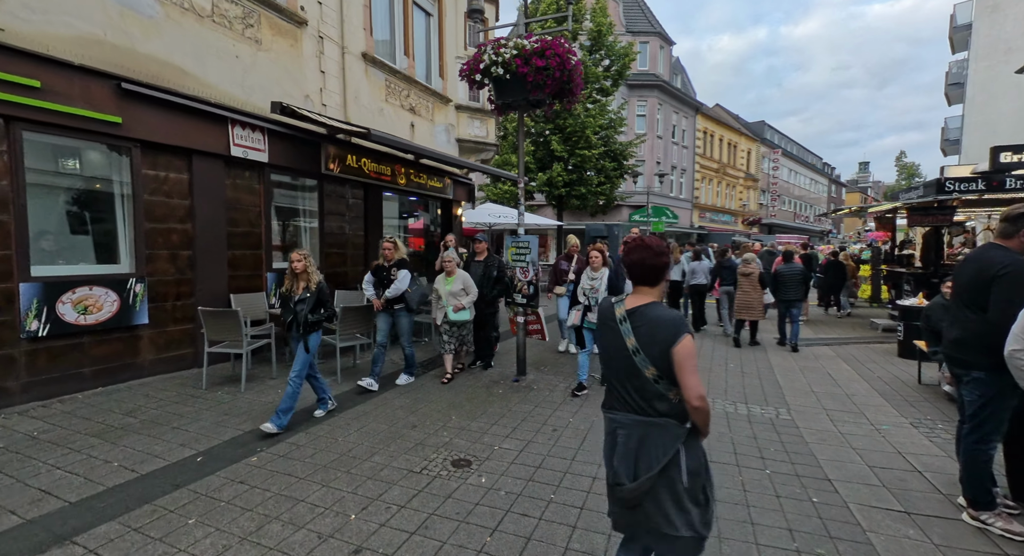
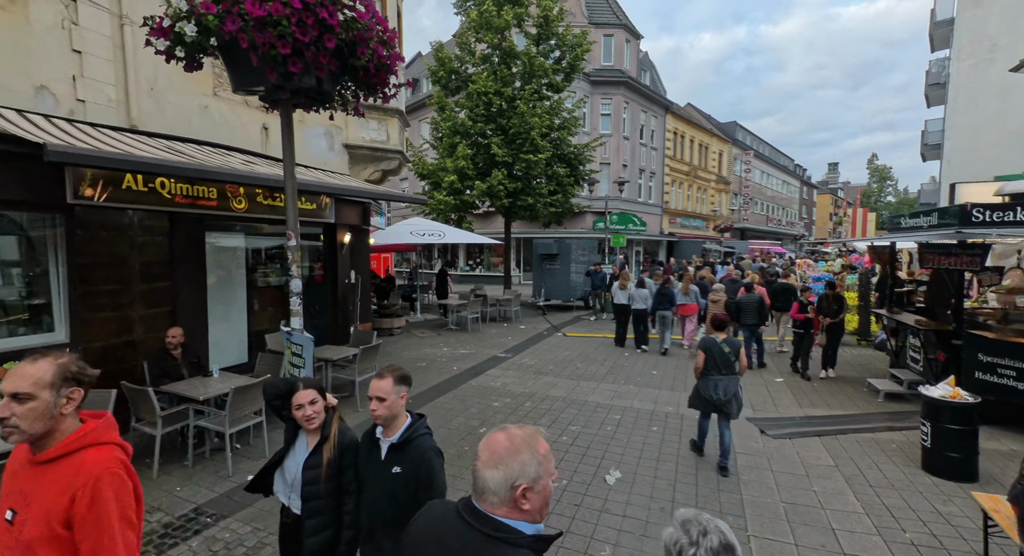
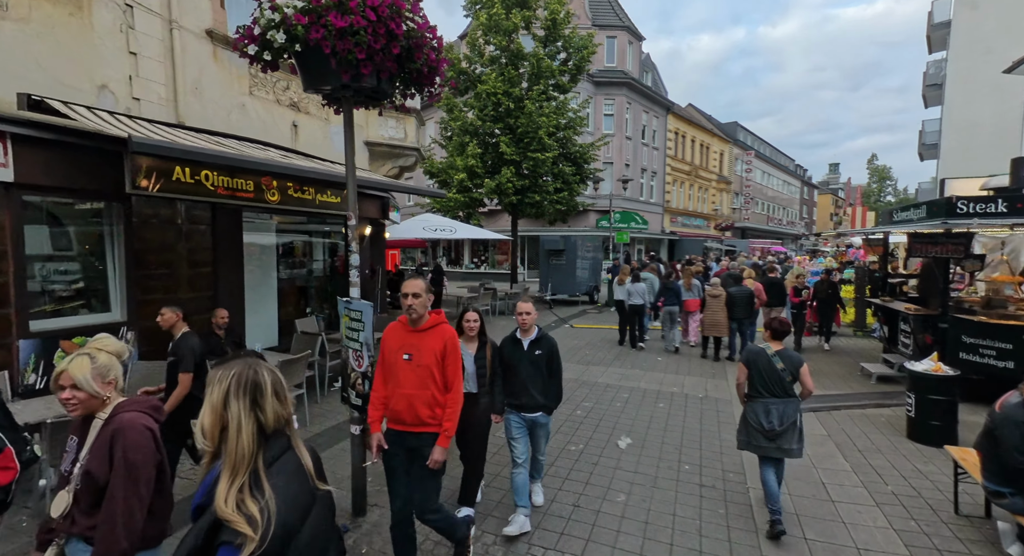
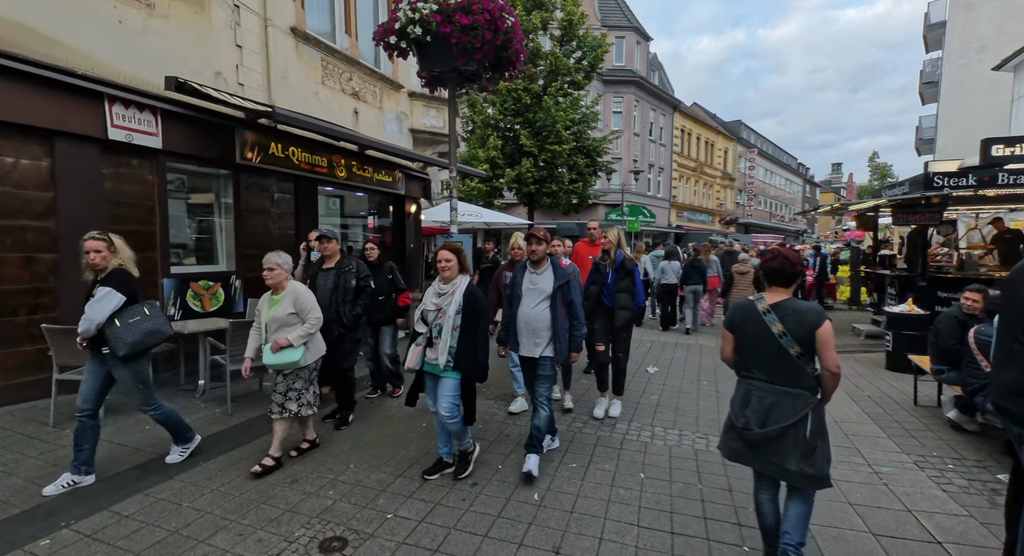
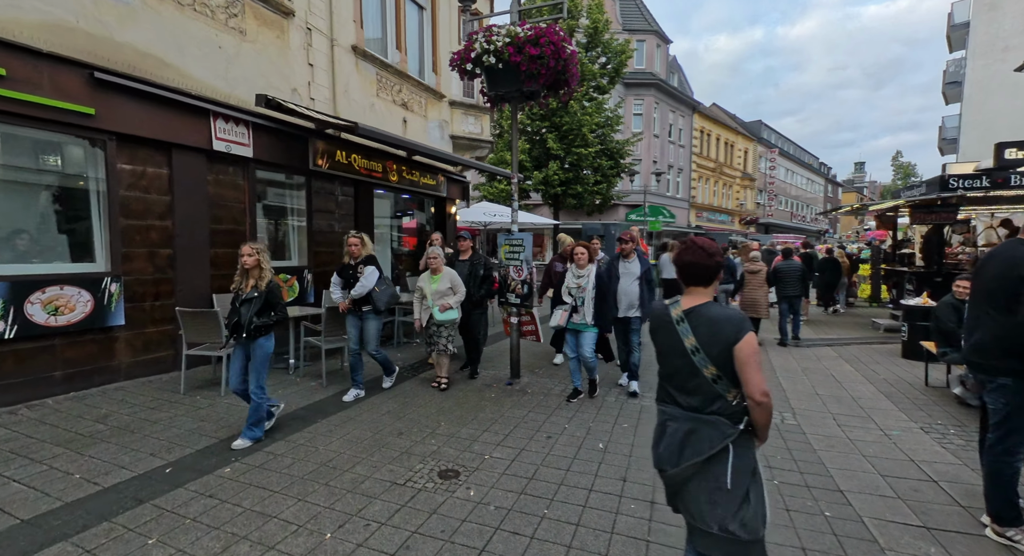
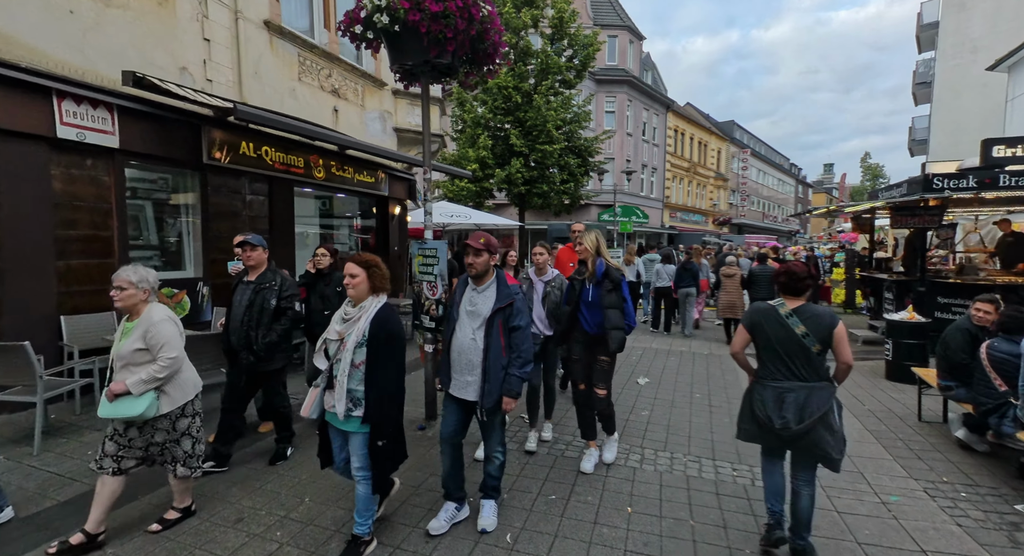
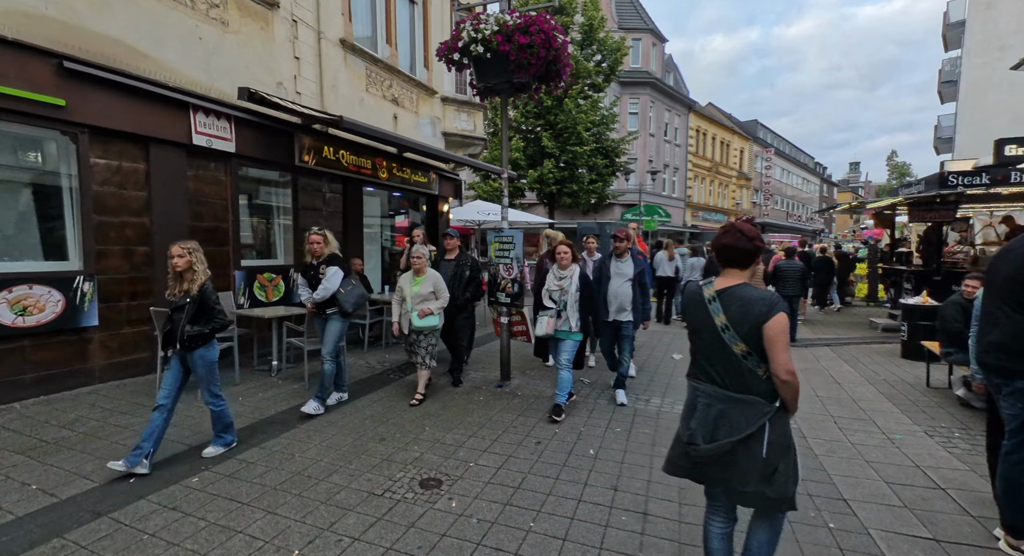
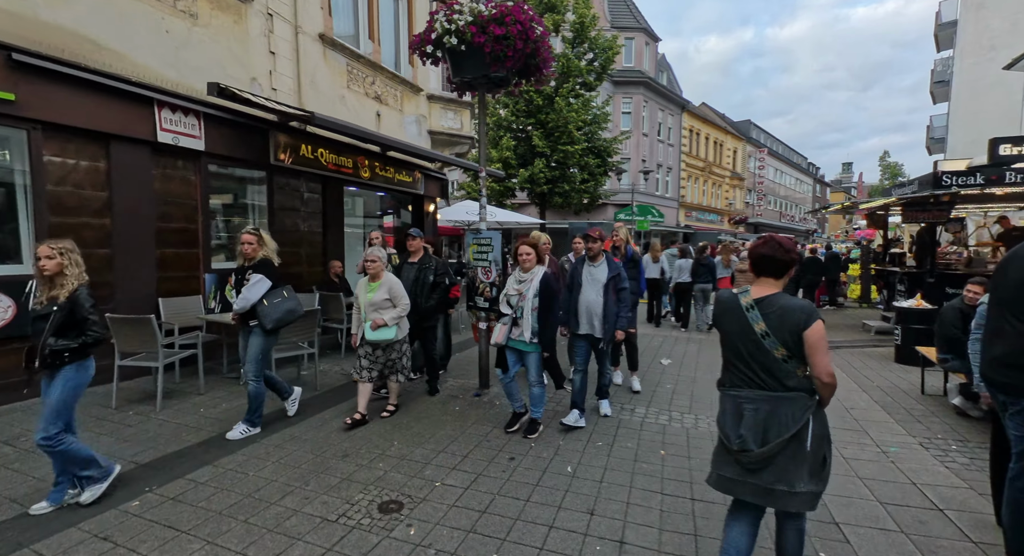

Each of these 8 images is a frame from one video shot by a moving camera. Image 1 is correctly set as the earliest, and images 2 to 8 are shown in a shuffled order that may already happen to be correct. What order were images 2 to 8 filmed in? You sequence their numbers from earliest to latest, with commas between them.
5, 7, 8, 4, 6, 3, 2
